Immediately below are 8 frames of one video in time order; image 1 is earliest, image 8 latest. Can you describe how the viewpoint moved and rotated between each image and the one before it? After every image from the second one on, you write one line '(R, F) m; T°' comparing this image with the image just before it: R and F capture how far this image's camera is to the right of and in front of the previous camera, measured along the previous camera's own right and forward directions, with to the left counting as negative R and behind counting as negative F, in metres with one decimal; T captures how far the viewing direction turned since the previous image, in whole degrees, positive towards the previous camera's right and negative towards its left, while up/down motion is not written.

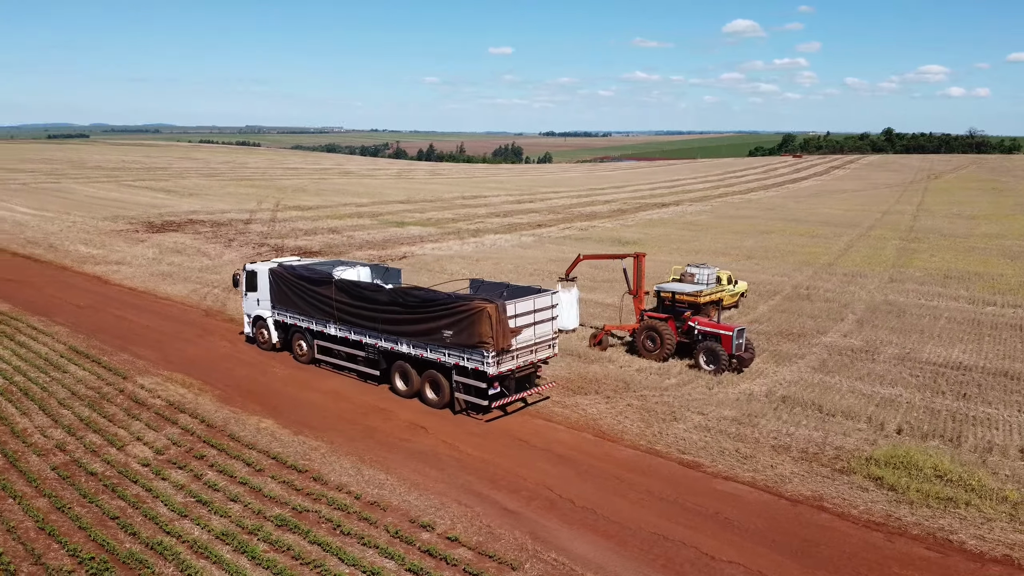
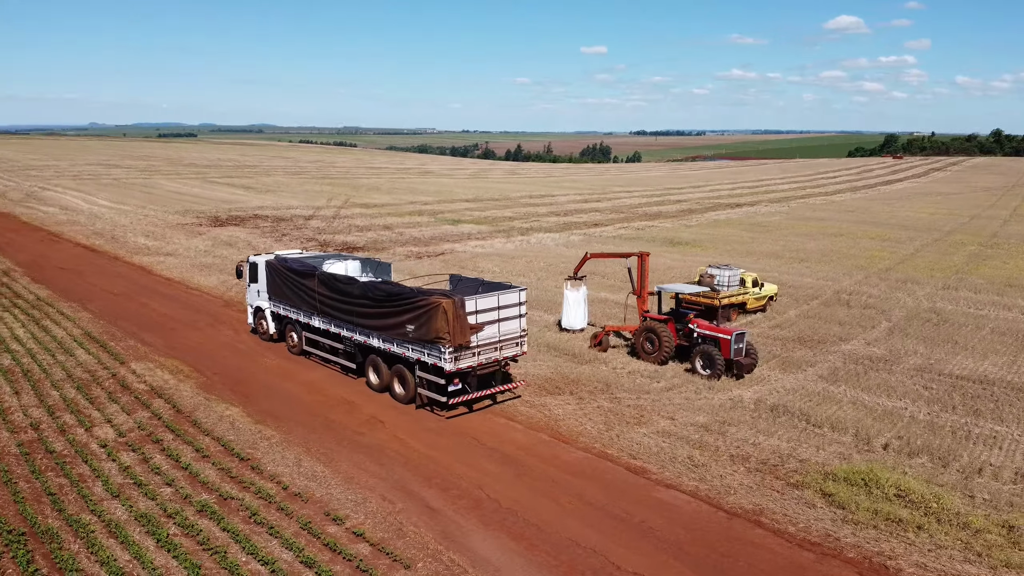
(+2.2, +0.4) m; -7°
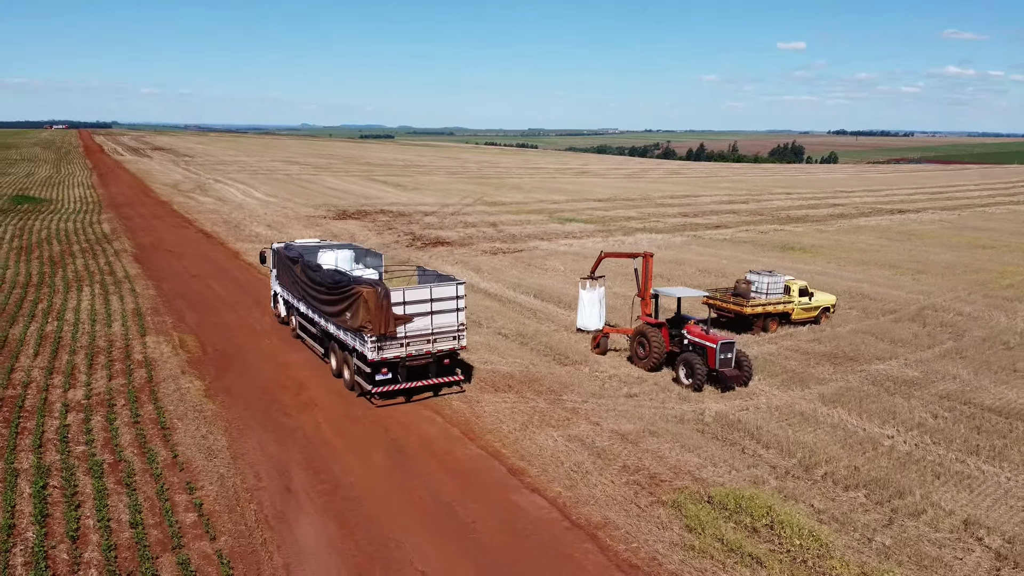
(+4.2, +0.6) m; -13°
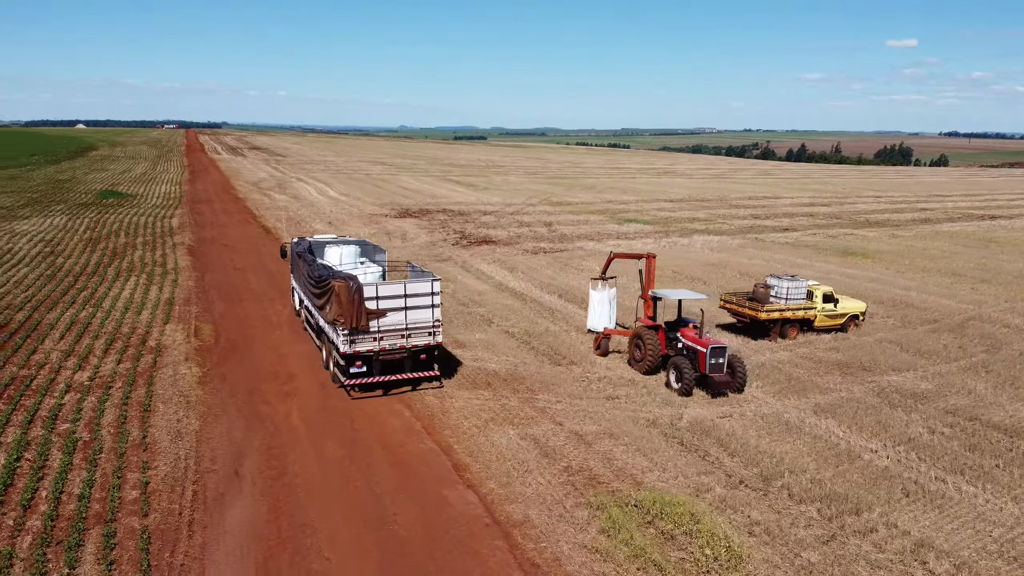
(+2.1, +0.1) m; -7°
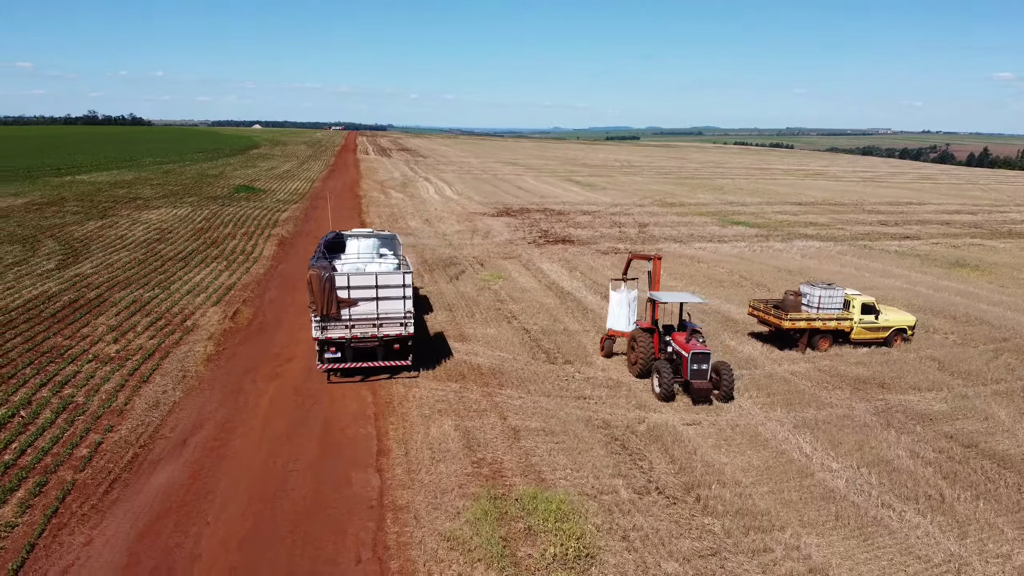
(+3.3, +0.1) m; -11°
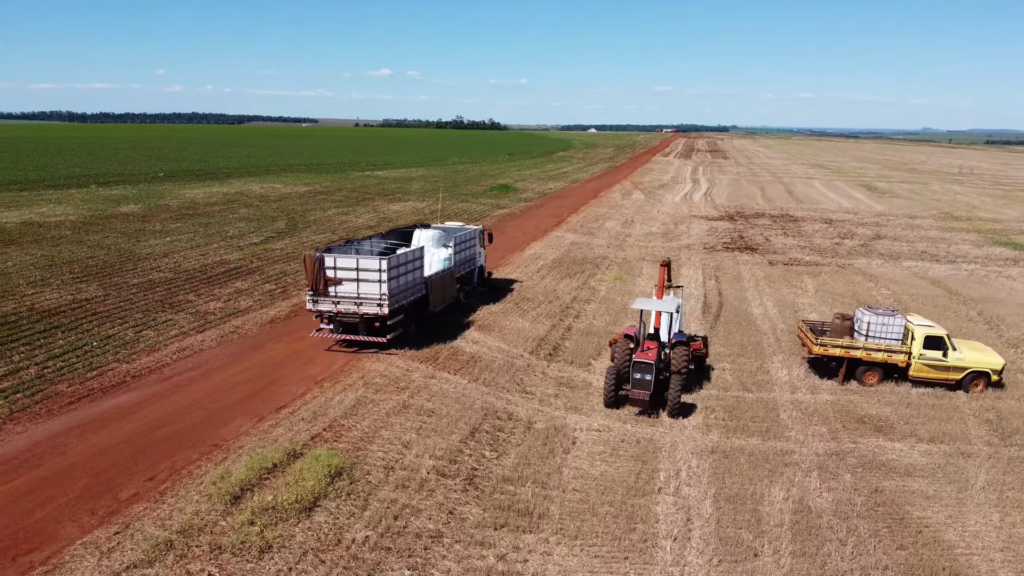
(+7.2, +0.8) m; -24°
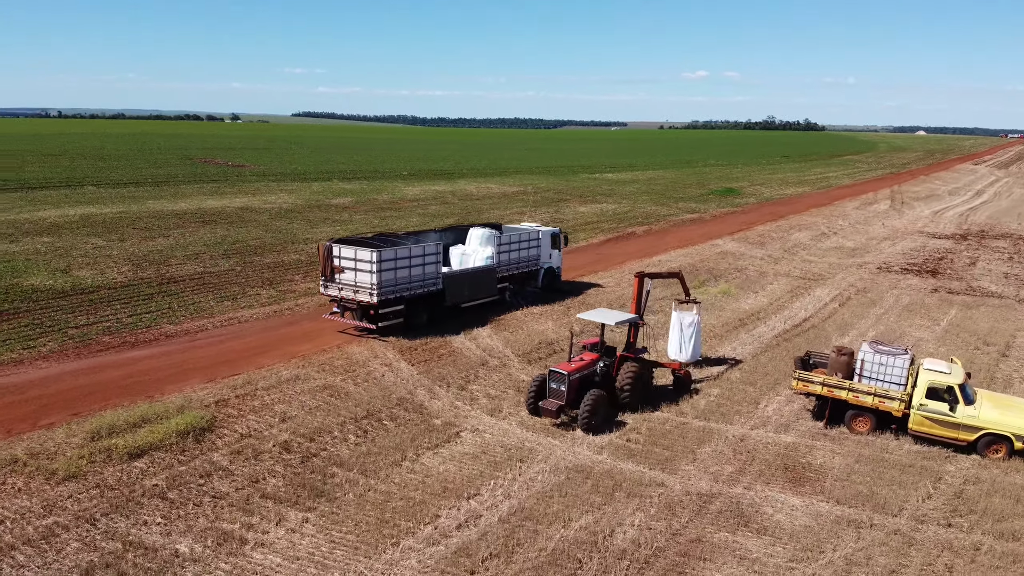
(+6.9, +1.1) m; -22°
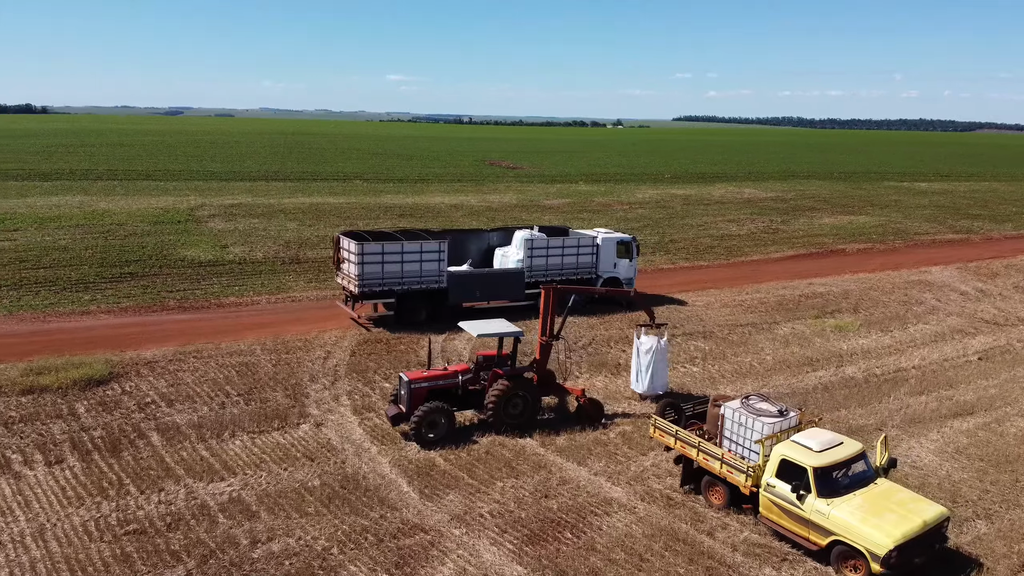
(+8.5, +2.9) m; -27°
